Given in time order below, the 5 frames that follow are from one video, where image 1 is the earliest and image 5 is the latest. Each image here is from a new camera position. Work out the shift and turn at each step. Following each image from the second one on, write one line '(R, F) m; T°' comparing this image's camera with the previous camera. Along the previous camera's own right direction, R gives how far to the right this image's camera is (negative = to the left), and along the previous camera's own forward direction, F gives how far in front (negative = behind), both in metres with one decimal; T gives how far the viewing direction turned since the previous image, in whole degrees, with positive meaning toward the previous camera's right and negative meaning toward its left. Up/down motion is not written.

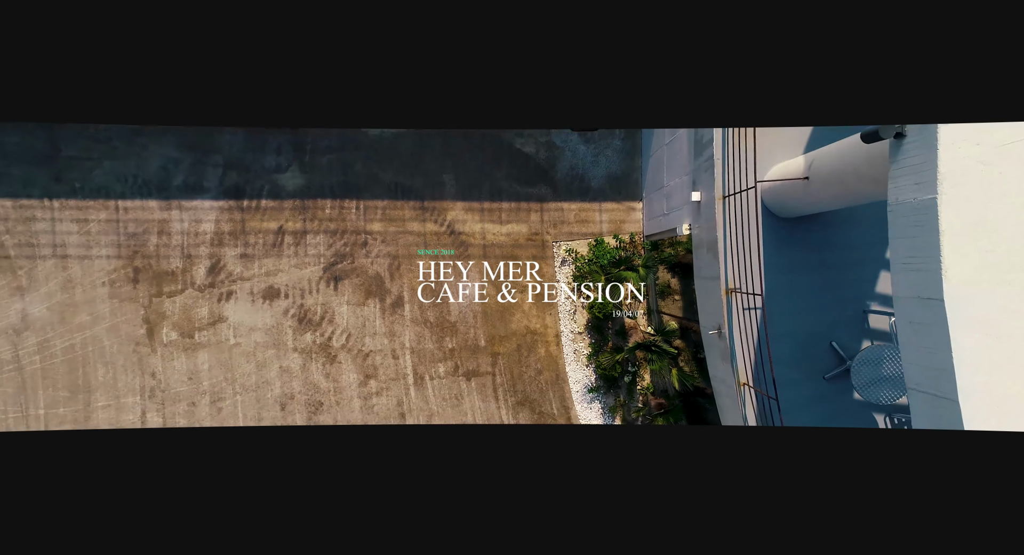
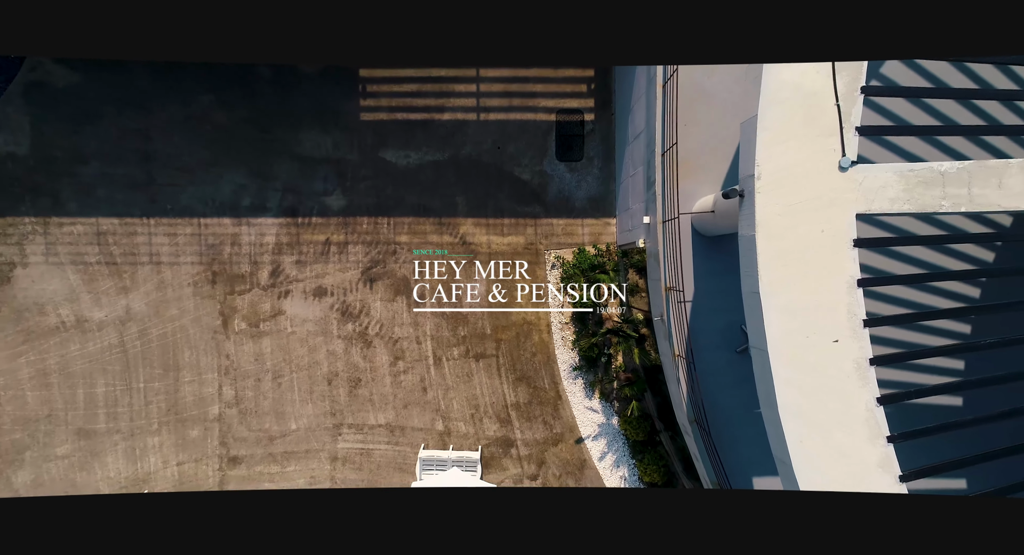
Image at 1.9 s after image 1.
(0.0, -2.8) m; 0°
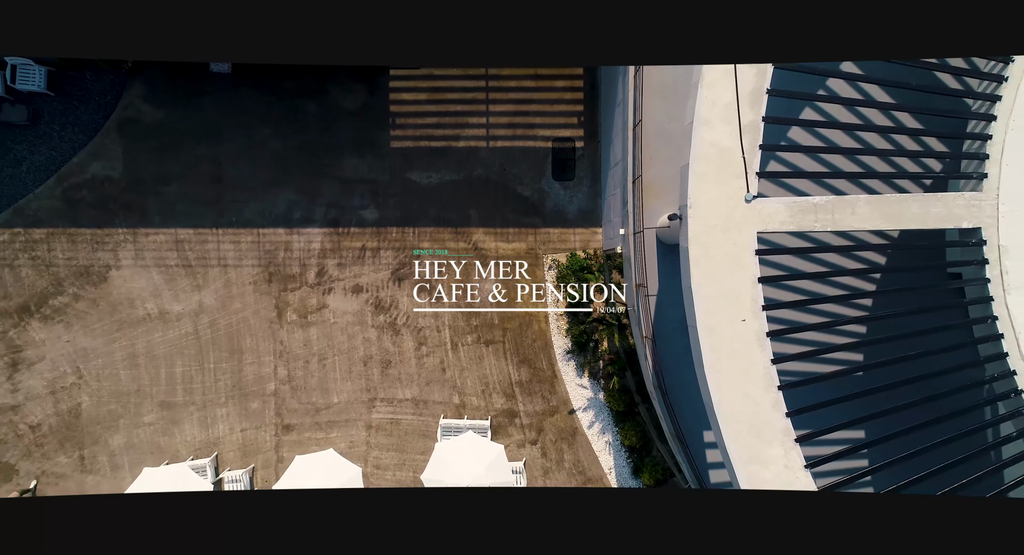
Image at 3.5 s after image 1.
(-0.1, -2.9) m; 0°
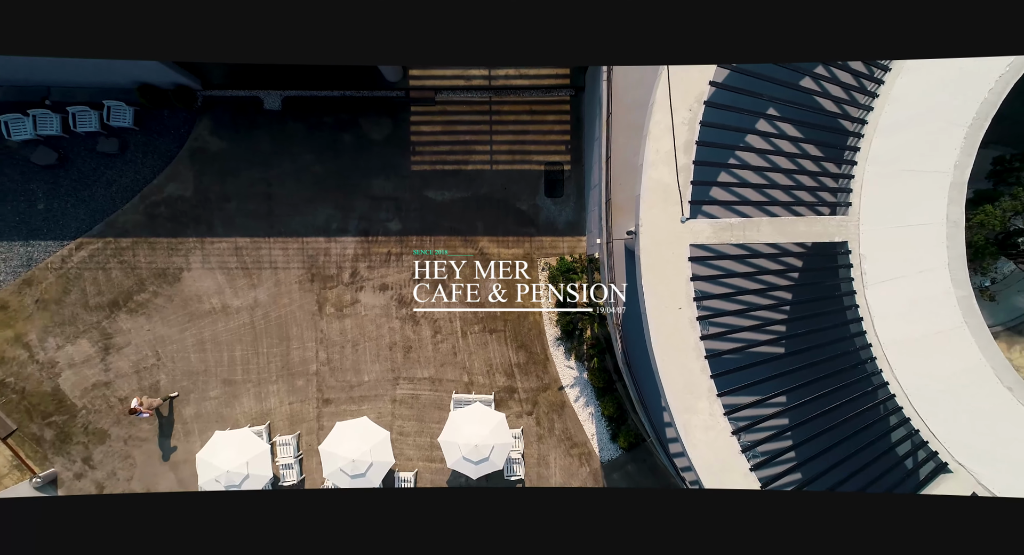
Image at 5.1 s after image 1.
(0.0, -3.5) m; 0°
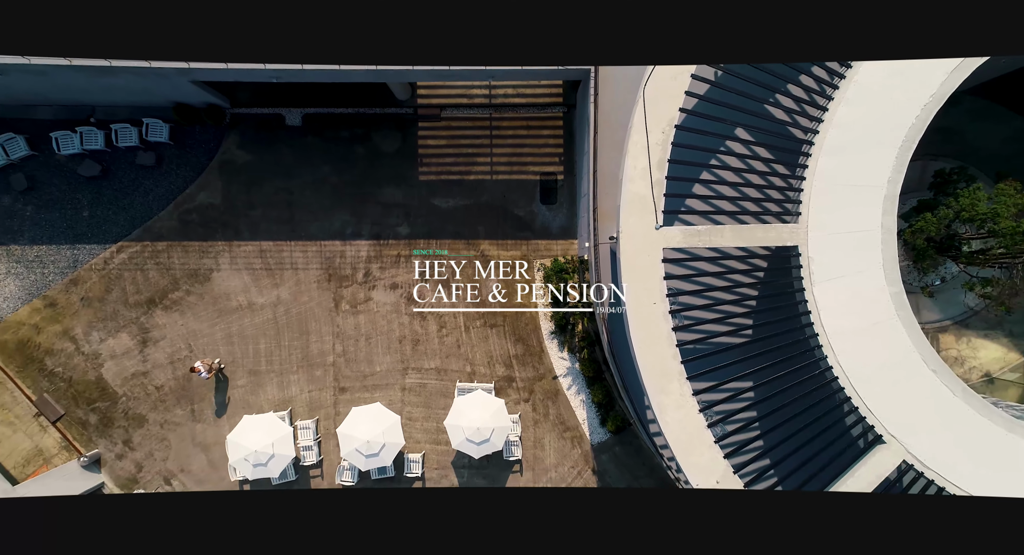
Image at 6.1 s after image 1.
(+0.1, -2.1) m; 0°
